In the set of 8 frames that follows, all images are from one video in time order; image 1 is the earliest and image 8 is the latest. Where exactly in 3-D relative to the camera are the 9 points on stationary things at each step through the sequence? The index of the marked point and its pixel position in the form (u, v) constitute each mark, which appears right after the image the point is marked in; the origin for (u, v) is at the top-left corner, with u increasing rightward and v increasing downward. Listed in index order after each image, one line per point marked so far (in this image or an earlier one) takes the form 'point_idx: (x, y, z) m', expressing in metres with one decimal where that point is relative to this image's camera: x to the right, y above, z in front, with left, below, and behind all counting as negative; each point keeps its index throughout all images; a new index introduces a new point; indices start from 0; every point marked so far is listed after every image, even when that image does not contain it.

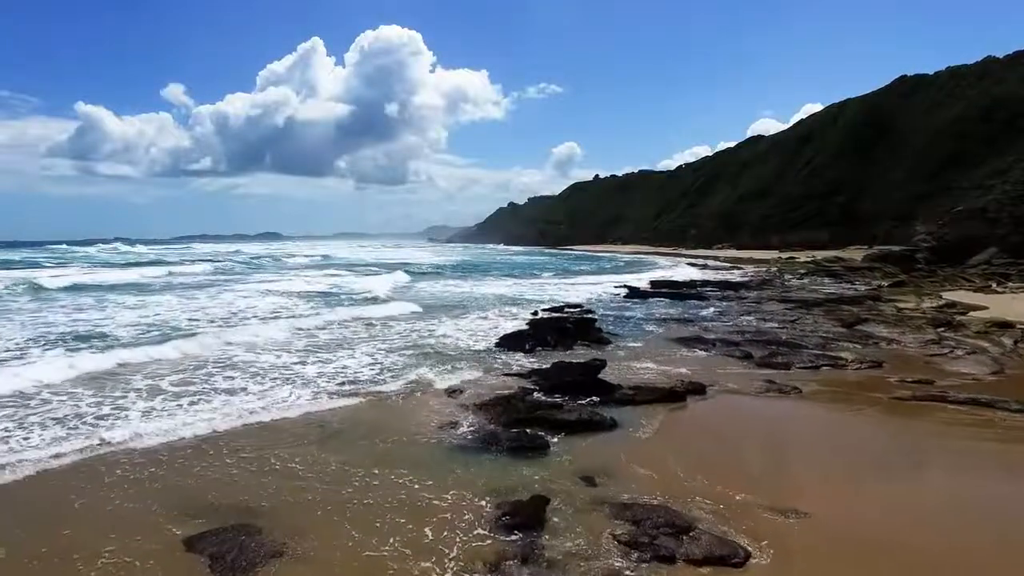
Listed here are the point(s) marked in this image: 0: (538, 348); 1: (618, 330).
0: (+0.6, -1.3, +13.7) m
1: (+2.8, -1.1, +16.6) m
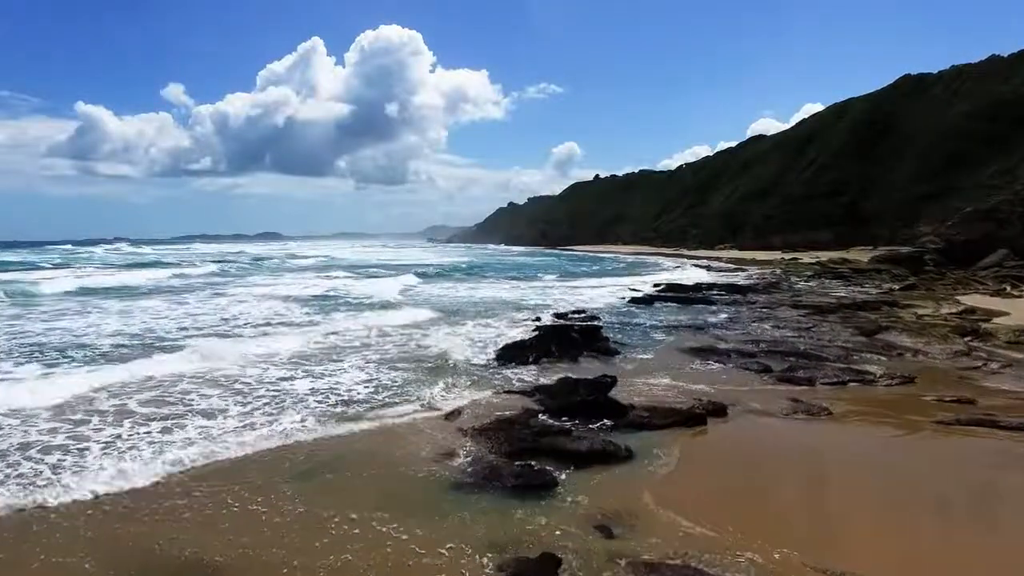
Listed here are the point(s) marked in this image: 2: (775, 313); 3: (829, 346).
0: (+0.6, -1.5, +12.8) m
1: (+2.9, -1.3, +15.7) m
2: (+8.5, -0.8, +19.9) m
3: (+7.2, -1.4, +14.0) m
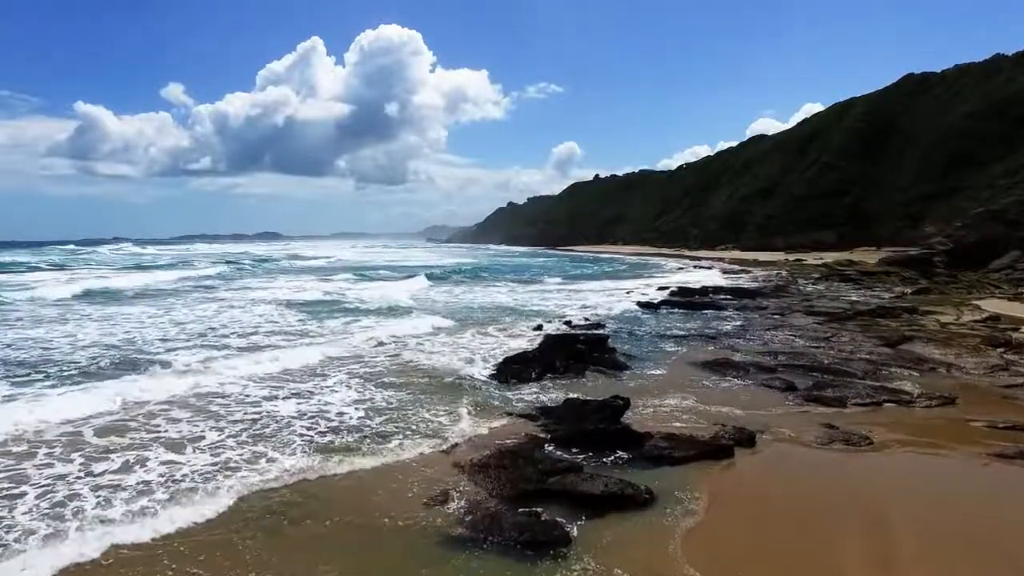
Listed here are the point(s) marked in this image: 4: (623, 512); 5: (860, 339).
0: (+0.7, -1.7, +11.9) m
1: (+2.9, -1.5, +14.8) m
2: (+8.5, -1.0, +19.0) m
3: (+7.2, -1.5, +13.1) m
4: (+1.1, -2.2, +6.1) m
5: (+8.7, -1.3, +15.6) m
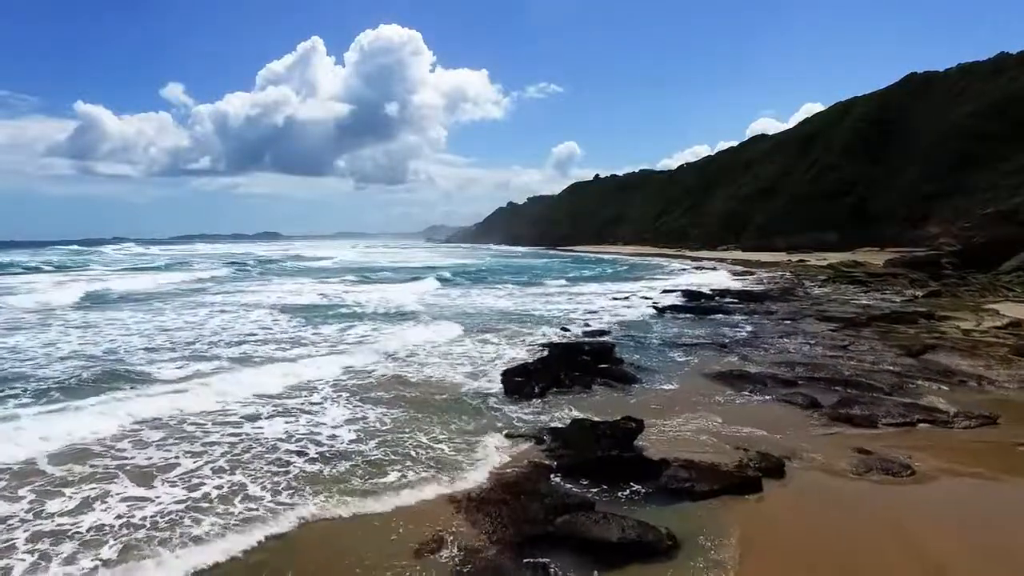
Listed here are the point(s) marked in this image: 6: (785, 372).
0: (+0.7, -1.8, +11.1) m
1: (+2.9, -1.6, +14.0) m
2: (+8.6, -1.2, +18.2) m
3: (+7.3, -1.7, +12.3) m
4: (+1.1, -2.3, +5.3) m
5: (+8.8, -1.4, +14.8) m
6: (+5.5, -1.7, +12.5) m
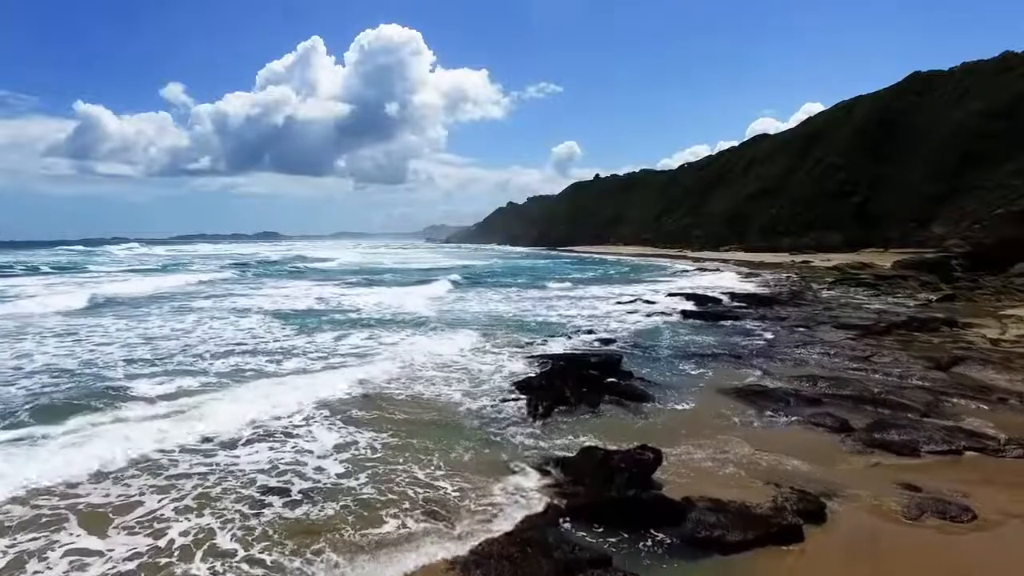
0: (+0.7, -2.0, +10.2) m
1: (+3.0, -1.8, +13.1) m
2: (+8.6, -1.3, +17.3) m
3: (+7.3, -1.9, +11.4) m
4: (+1.1, -2.5, +4.4) m
5: (+8.8, -1.6, +13.9) m
6: (+5.5, -1.9, +11.6) m
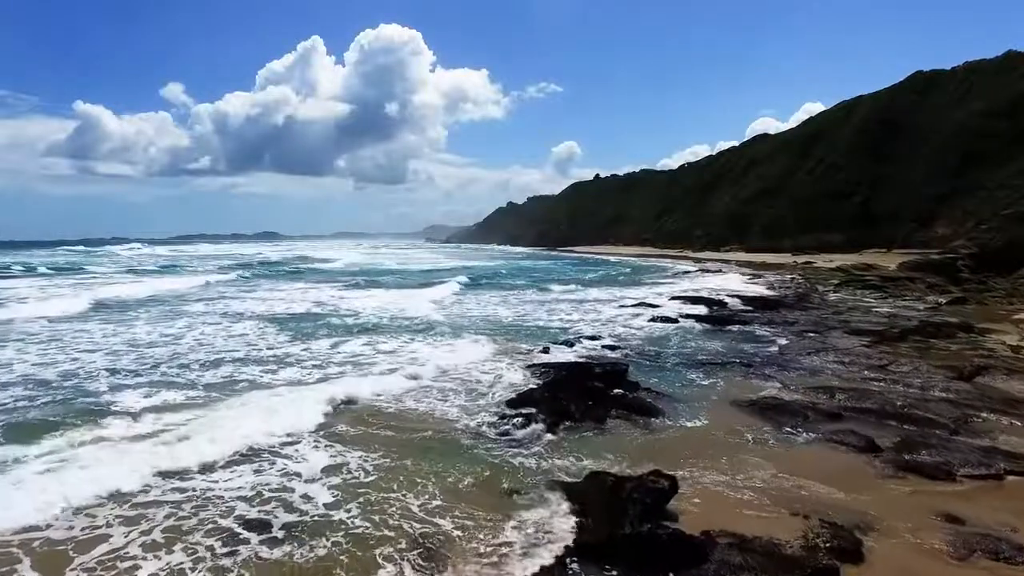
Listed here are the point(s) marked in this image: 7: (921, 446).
0: (+0.7, -2.1, +9.5) m
1: (+3.0, -1.9, +12.5) m
2: (+8.6, -1.5, +16.6) m
3: (+7.3, -2.0, +10.8) m
4: (+1.2, -2.6, +3.8) m
5: (+8.8, -1.7, +13.3) m
6: (+5.6, -2.0, +11.0) m
7: (+5.6, -2.2, +8.5) m
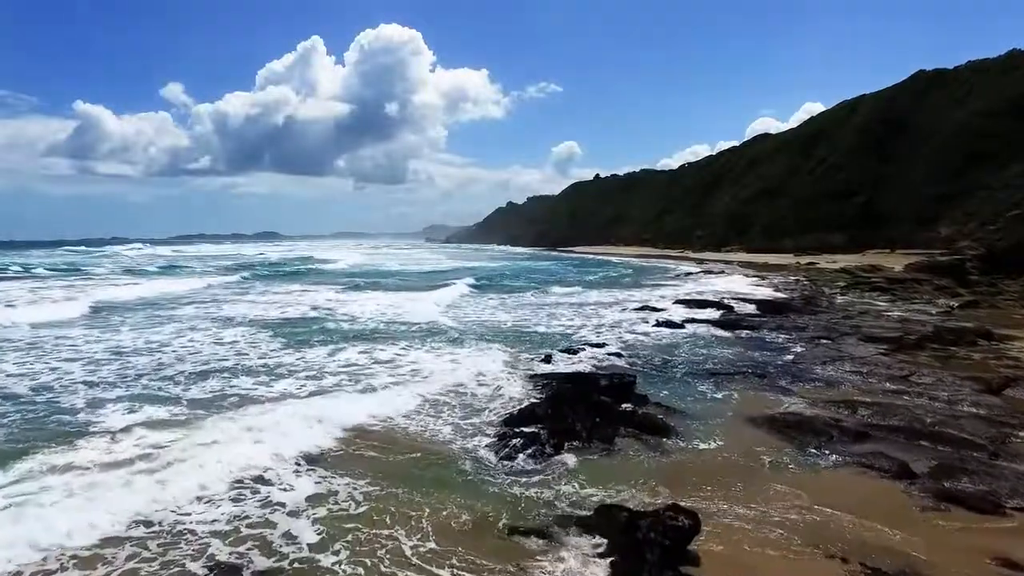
0: (+0.8, -2.3, +8.8) m
1: (+3.0, -2.1, +11.8) m
2: (+8.6, -1.6, +15.9) m
3: (+7.3, -2.1, +10.0) m
4: (+1.2, -2.8, +3.1) m
5: (+8.8, -1.9, +12.5) m
6: (+5.6, -2.1, +10.3) m
7: (+5.6, -2.3, +7.7) m
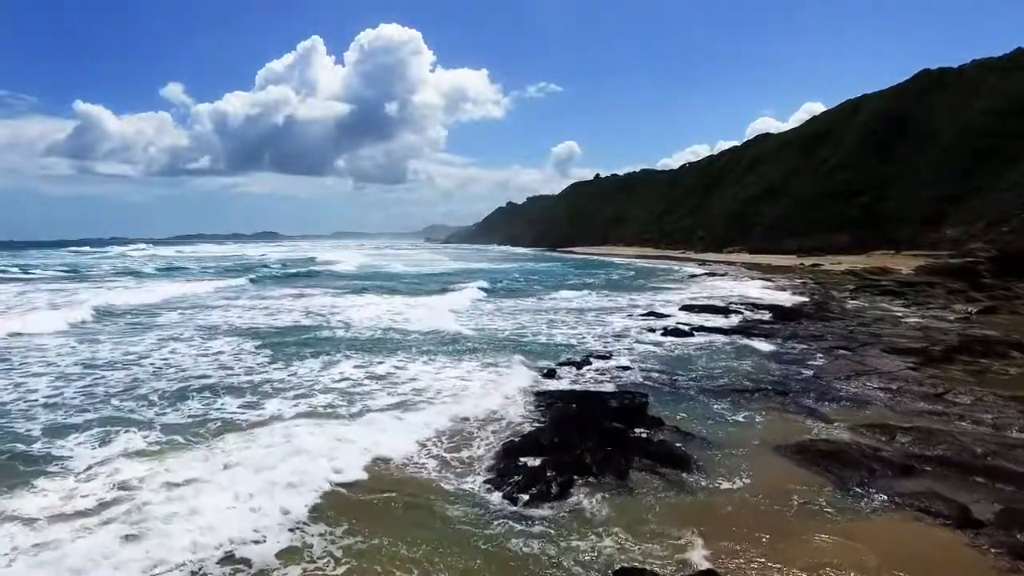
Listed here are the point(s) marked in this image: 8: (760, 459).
0: (+0.8, -2.5, +7.8) m
1: (+3.0, -2.3, +10.7) m
2: (+8.7, -1.8, +14.9) m
3: (+7.4, -2.3, +9.0) m
4: (+1.2, -3.0, +2.0) m
5: (+8.9, -2.1, +11.5) m
6: (+5.6, -2.4, +9.2) m
7: (+5.6, -2.5, +6.7) m
8: (+3.6, -2.4, +9.0) m
